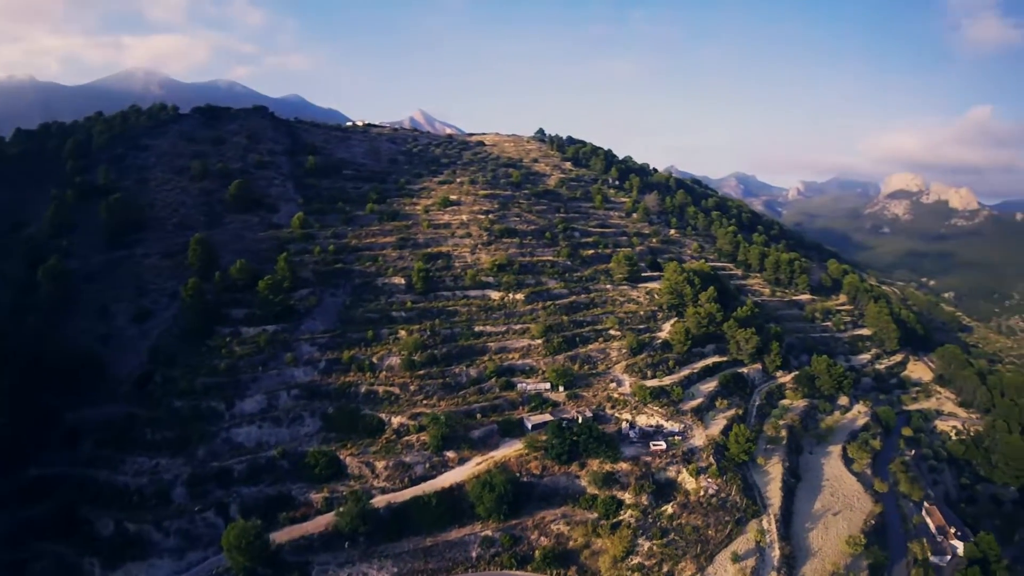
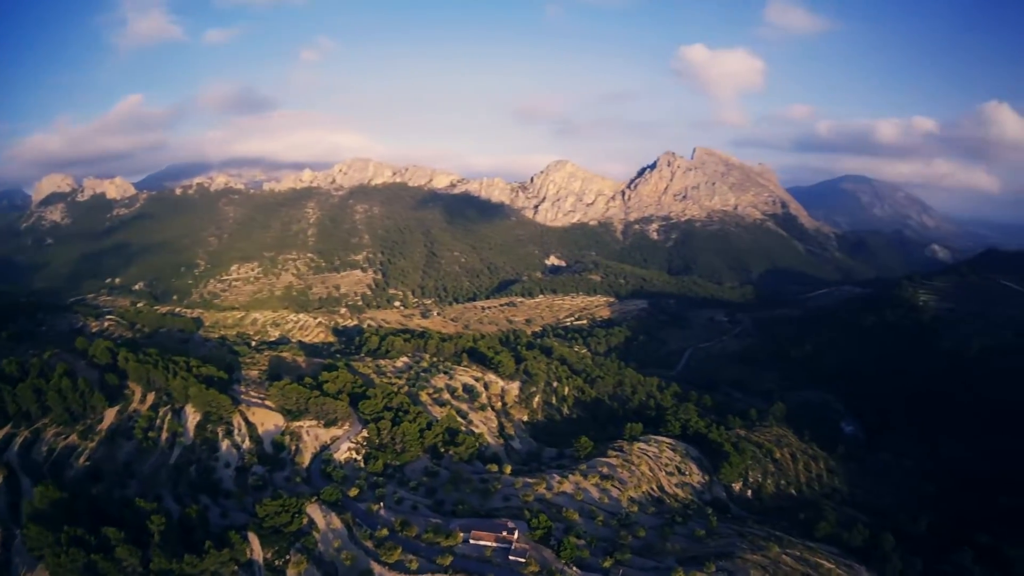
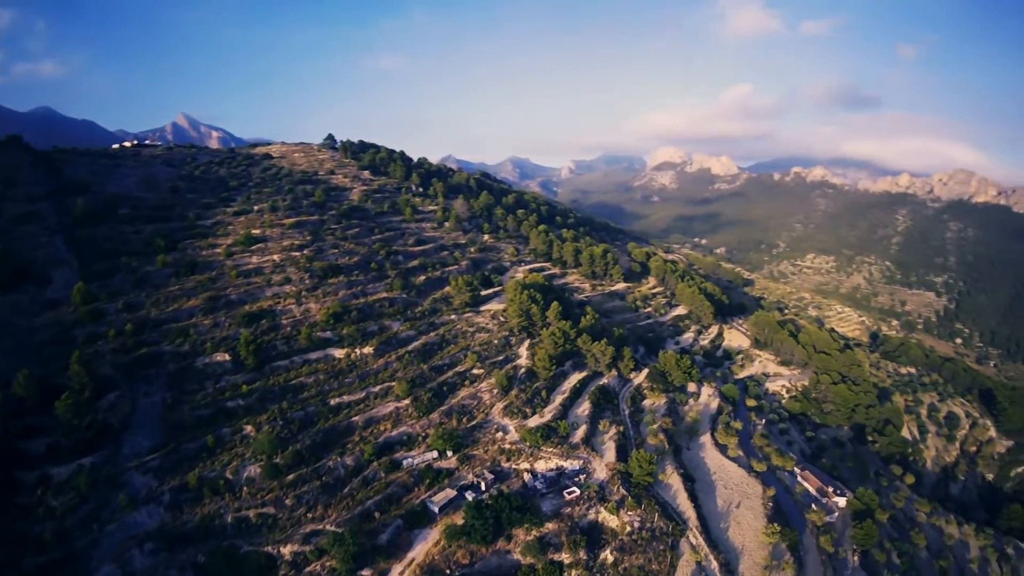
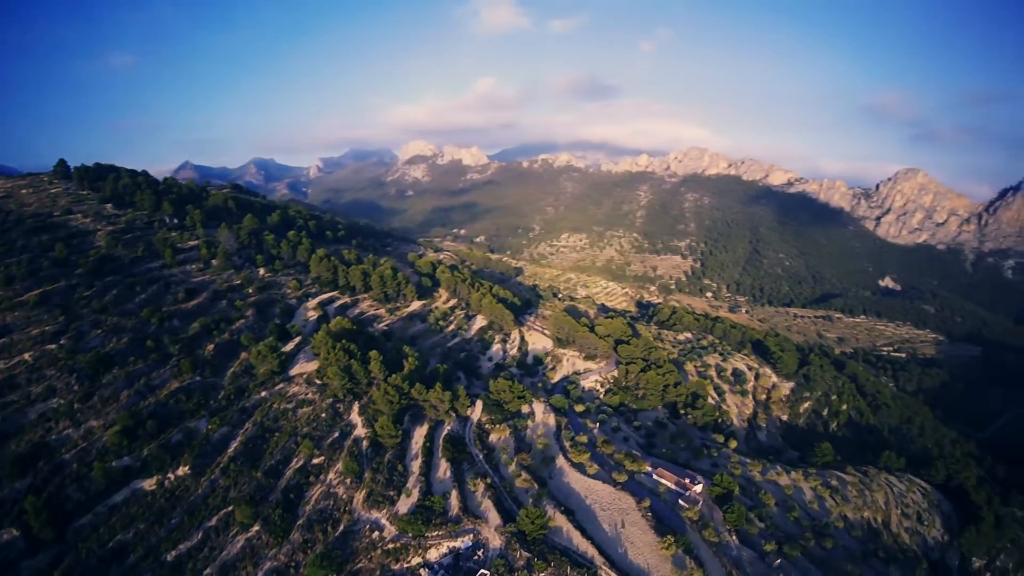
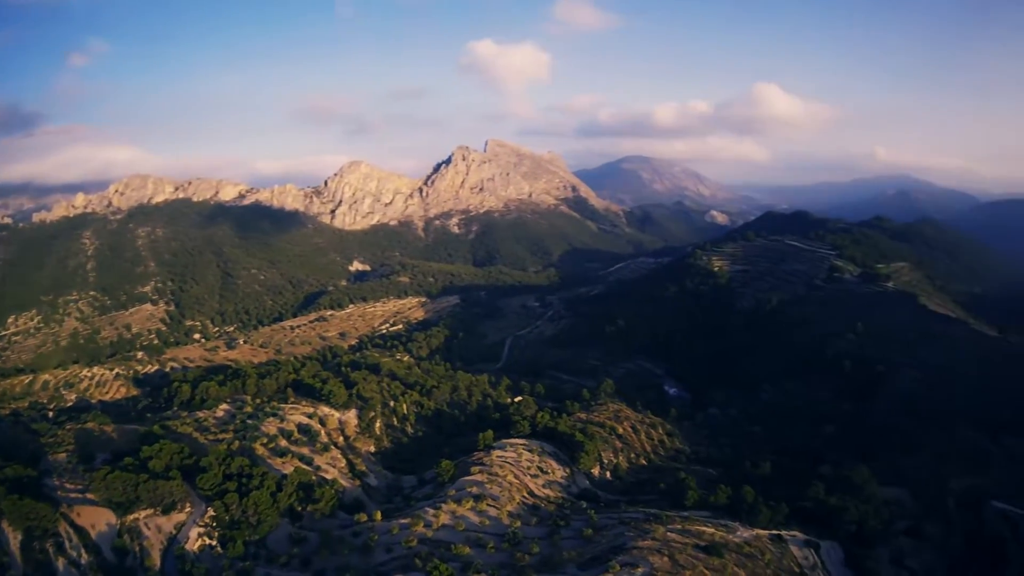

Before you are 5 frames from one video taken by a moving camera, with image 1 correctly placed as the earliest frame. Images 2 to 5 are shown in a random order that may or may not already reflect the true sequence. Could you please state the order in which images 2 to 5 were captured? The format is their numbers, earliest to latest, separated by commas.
3, 4, 2, 5
